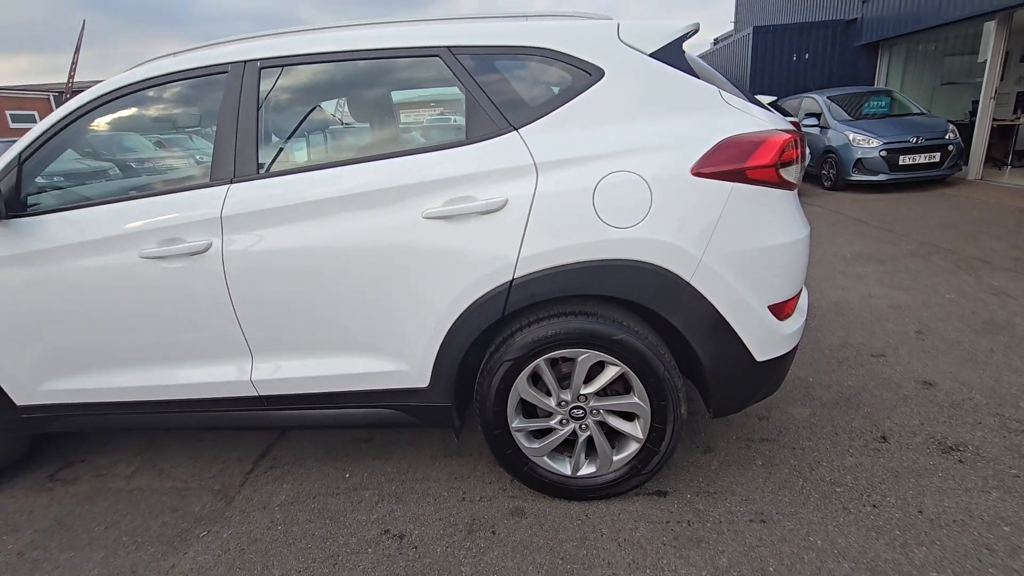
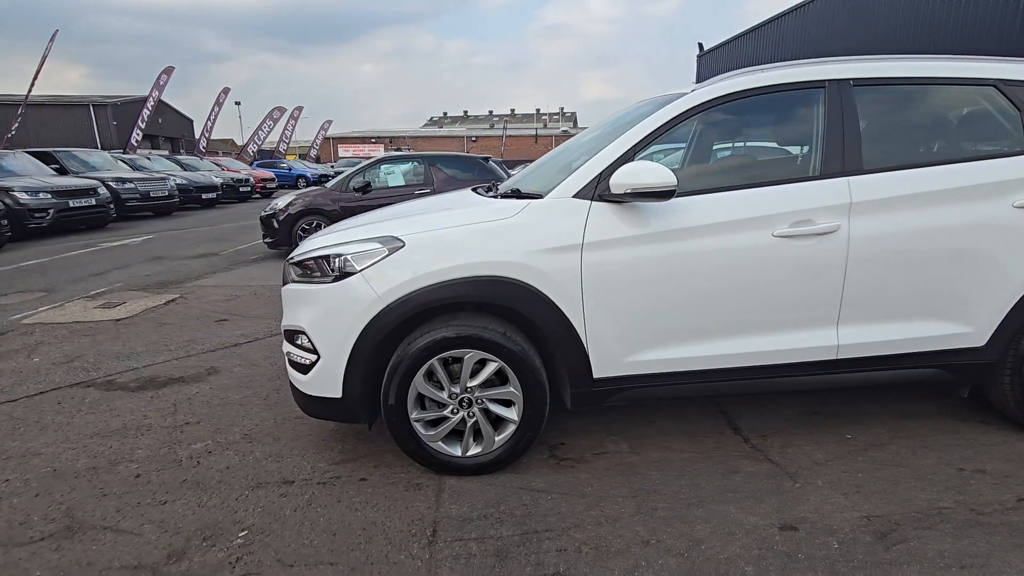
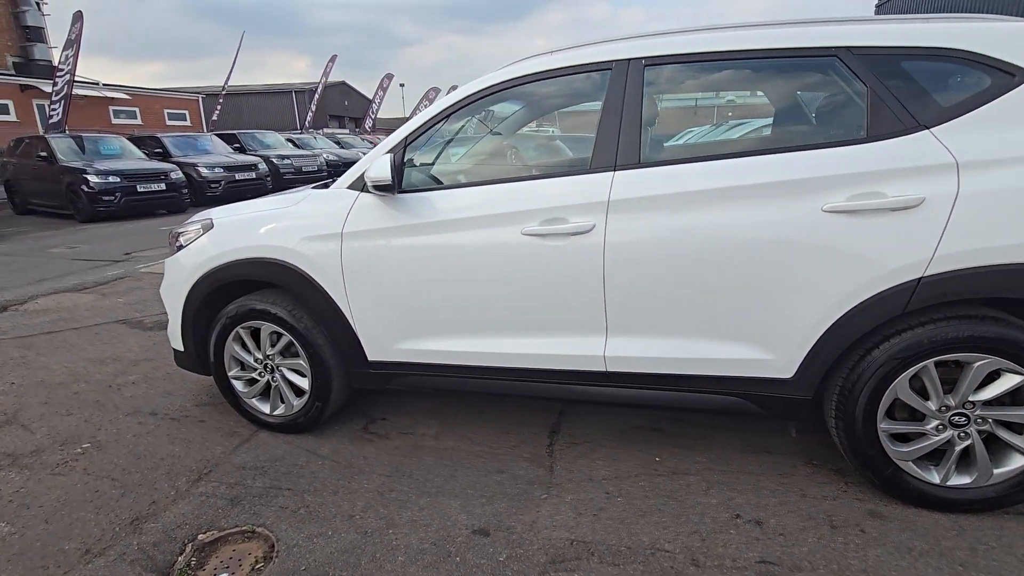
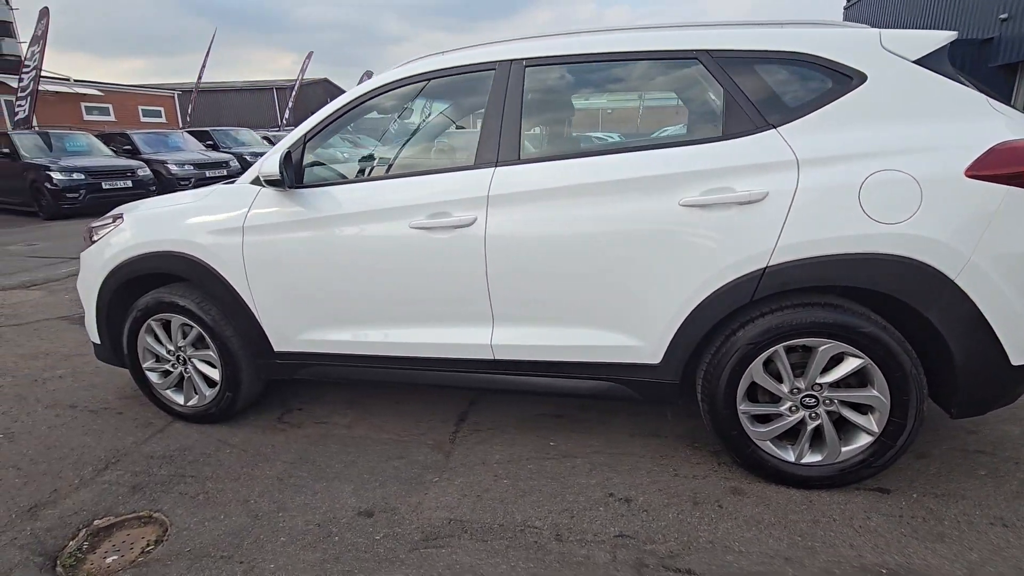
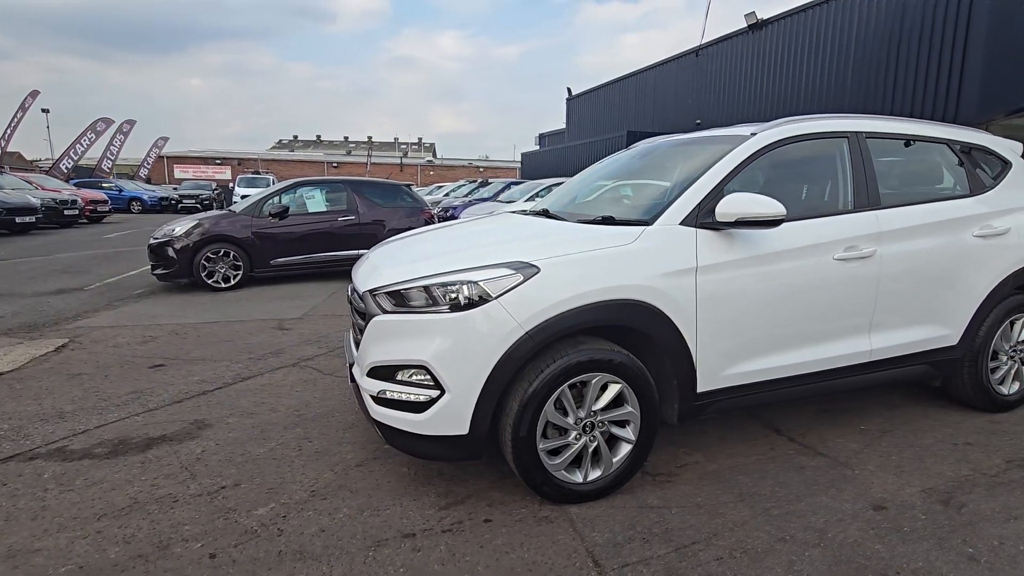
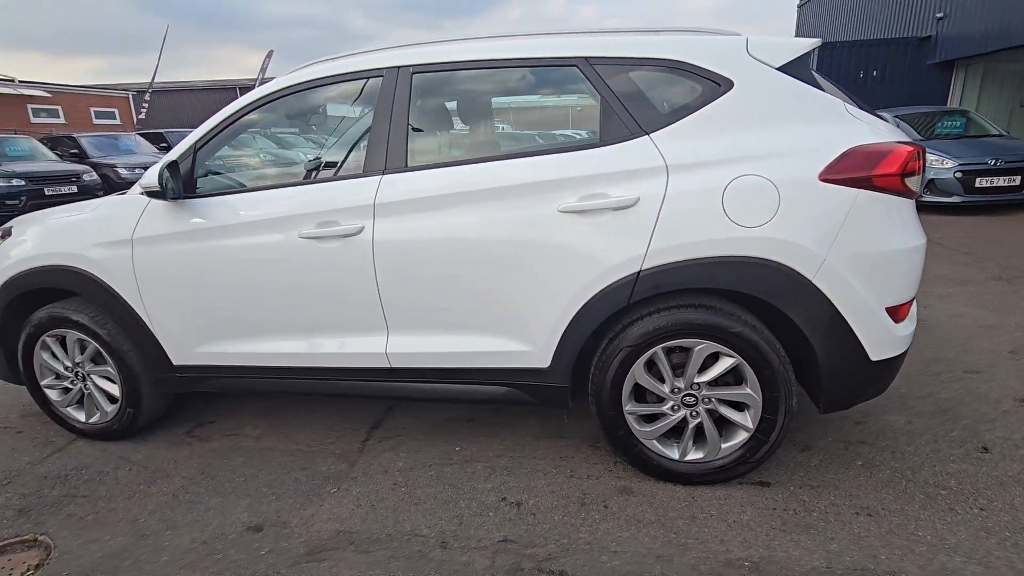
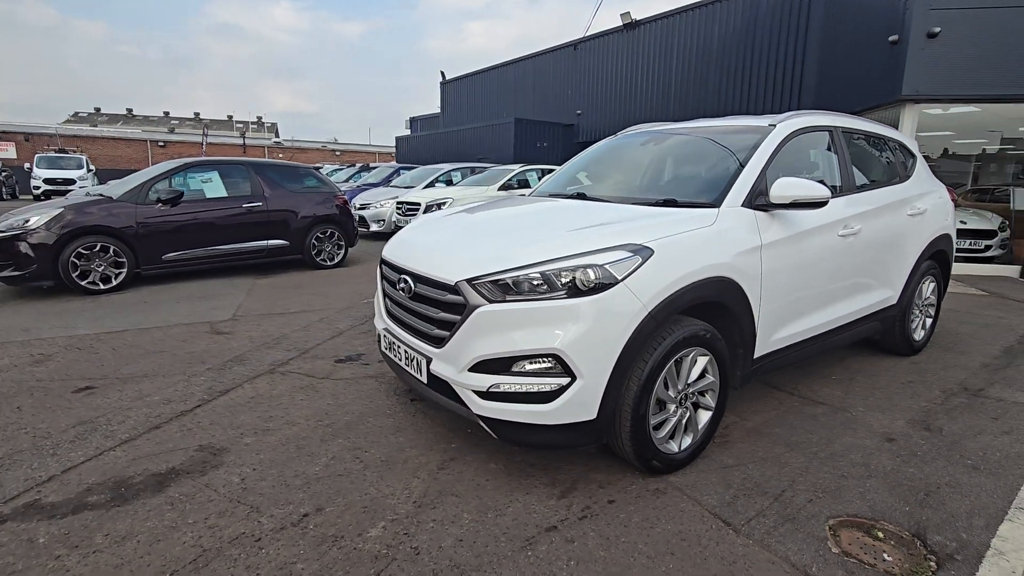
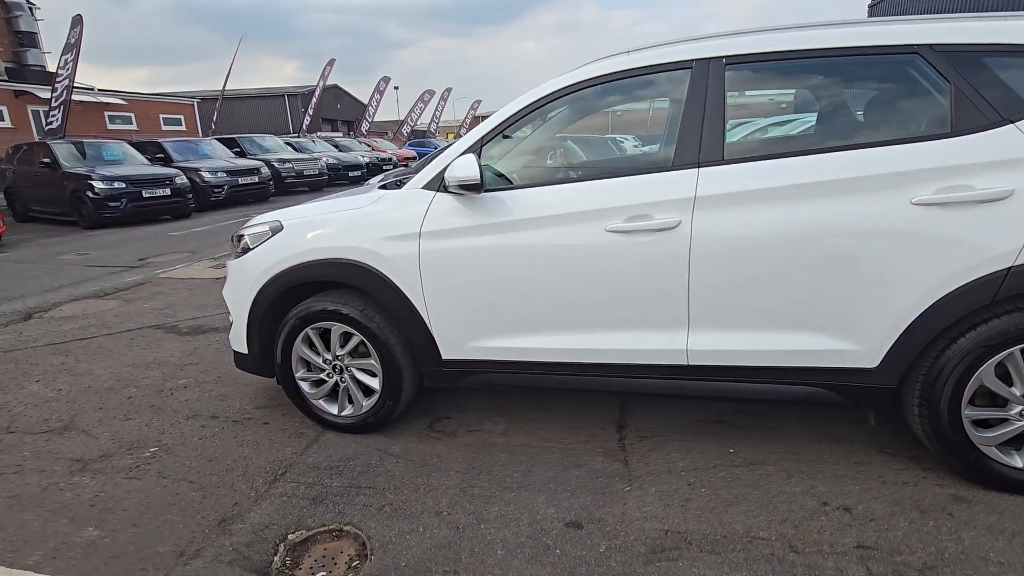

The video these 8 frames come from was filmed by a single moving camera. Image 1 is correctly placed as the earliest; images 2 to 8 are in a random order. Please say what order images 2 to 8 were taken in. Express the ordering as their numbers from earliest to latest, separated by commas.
6, 4, 3, 8, 2, 5, 7
